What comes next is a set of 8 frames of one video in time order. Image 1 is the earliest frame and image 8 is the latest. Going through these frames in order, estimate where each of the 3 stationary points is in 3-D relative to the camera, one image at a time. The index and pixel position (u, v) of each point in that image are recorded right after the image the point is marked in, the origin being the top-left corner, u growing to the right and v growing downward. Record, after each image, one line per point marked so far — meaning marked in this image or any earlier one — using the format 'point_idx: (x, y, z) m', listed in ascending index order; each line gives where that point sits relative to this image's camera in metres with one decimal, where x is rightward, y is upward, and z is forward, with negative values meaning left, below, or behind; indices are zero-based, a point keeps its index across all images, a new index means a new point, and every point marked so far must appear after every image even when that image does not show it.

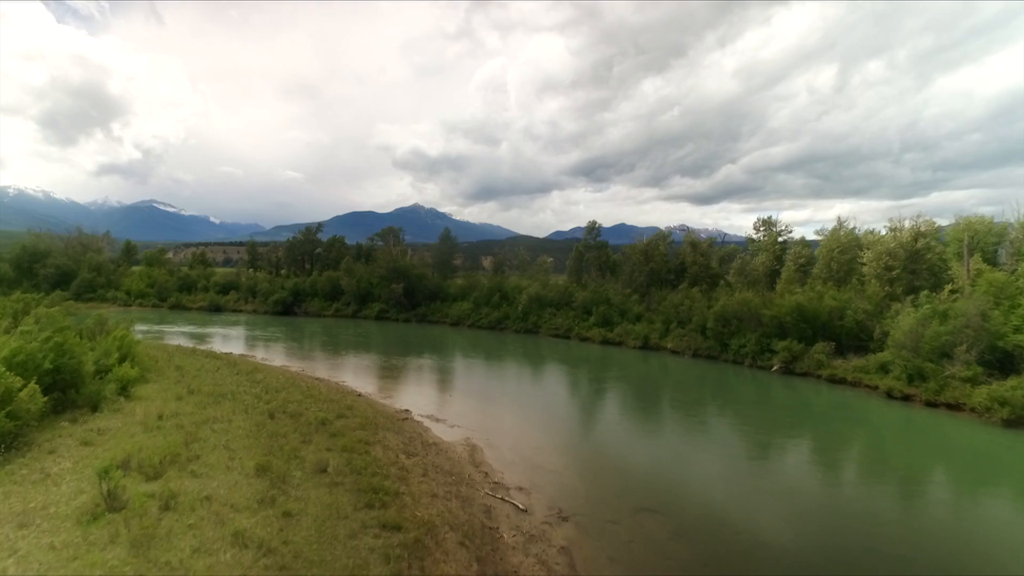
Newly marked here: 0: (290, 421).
0: (-6.8, -4.1, +19.0) m
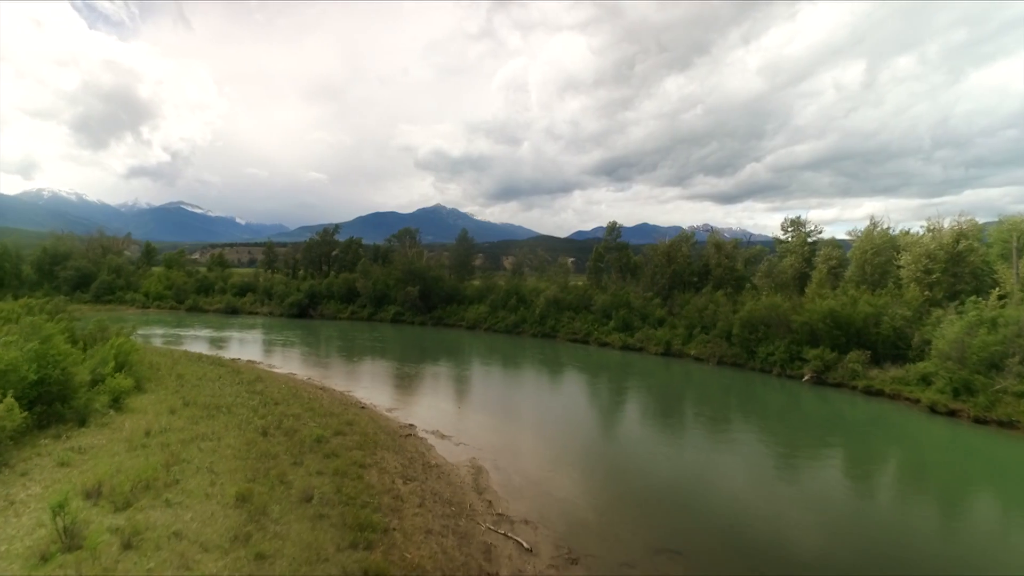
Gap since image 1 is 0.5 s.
0: (-6.5, -4.3, +17.8) m
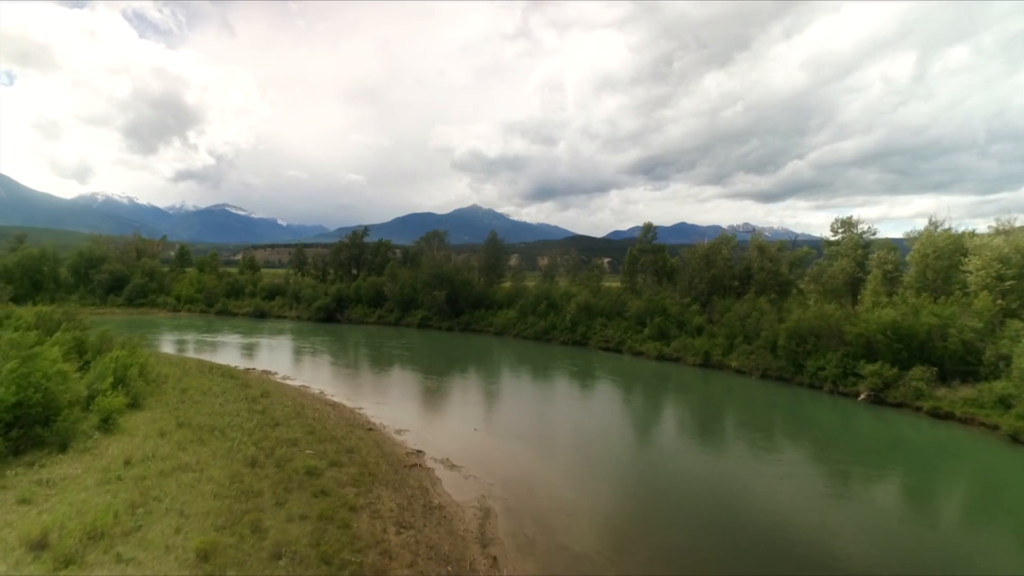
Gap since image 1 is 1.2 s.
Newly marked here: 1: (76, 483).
0: (-6.1, -4.7, +16.0) m
1: (-10.5, -4.7, +15.1) m
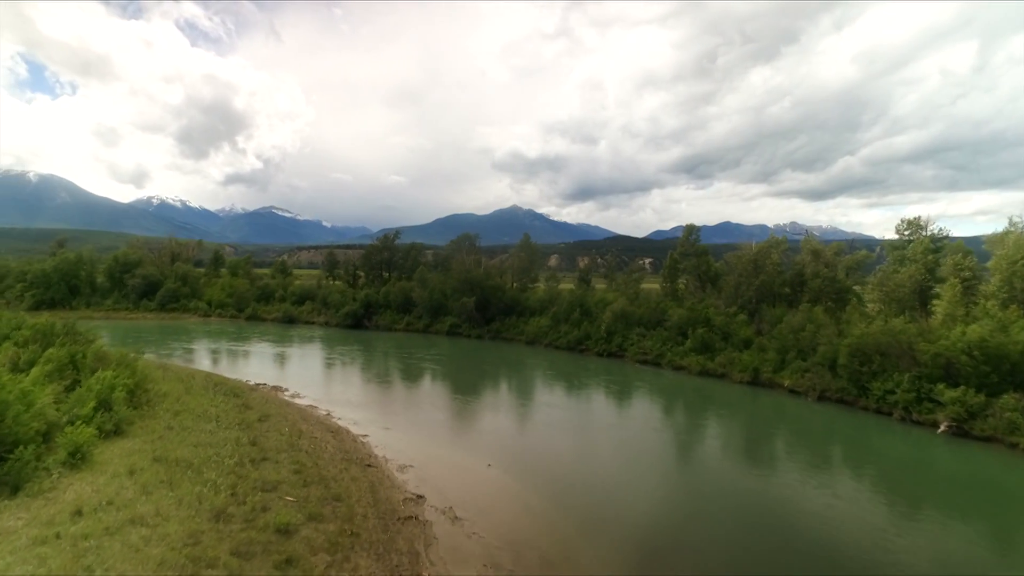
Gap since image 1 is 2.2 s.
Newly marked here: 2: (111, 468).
0: (-6.0, -5.2, +13.6) m
1: (-10.4, -5.2, +13.0) m
2: (-11.0, -5.0, +17.4) m
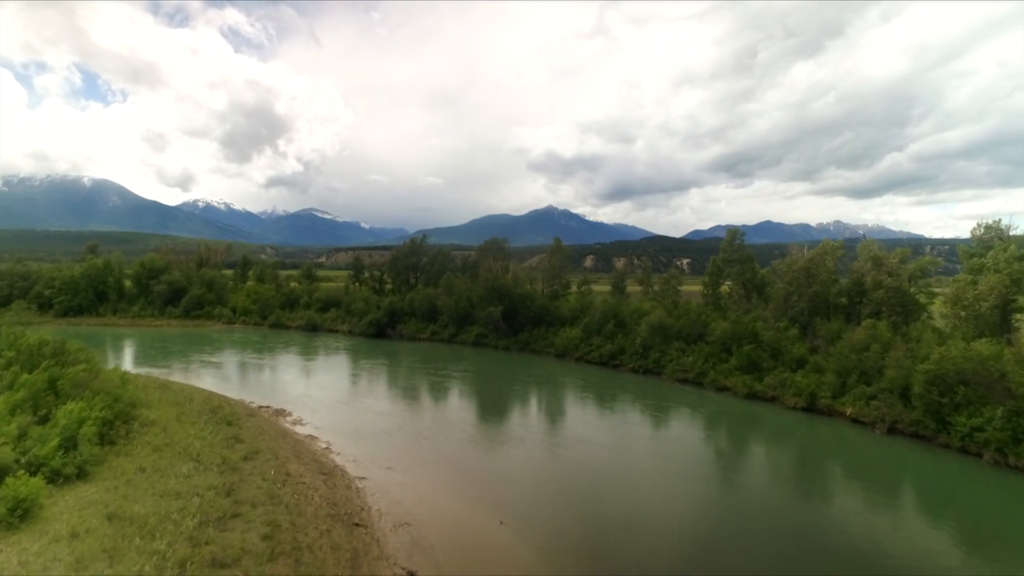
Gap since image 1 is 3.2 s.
0: (-5.9, -5.9, +10.8) m
1: (-10.4, -5.9, +10.4) m
2: (-10.7, -5.7, +14.8) m
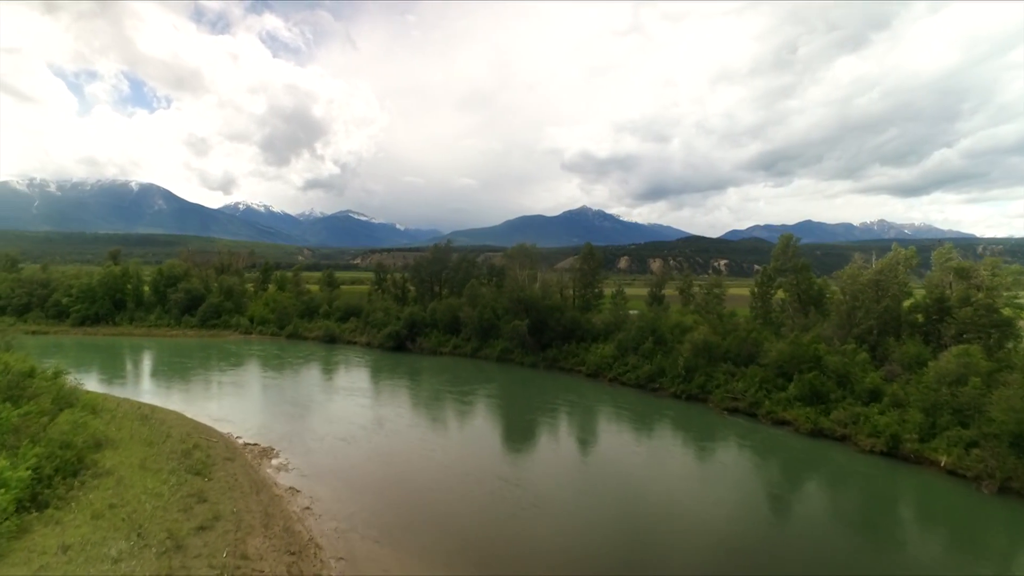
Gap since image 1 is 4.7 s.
0: (-6.0, -6.7, +6.8) m
1: (-10.5, -6.7, +6.7) m
2: (-10.6, -6.5, +11.1) m
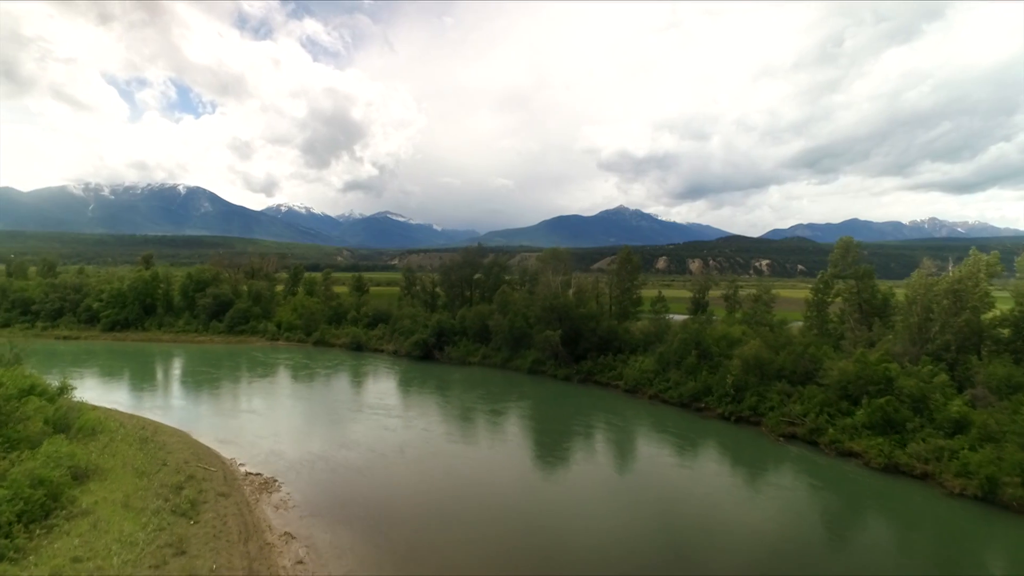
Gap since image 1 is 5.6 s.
0: (-6.1, -7.3, +4.2) m
1: (-10.6, -7.3, +4.4) m
2: (-10.5, -7.0, +8.8) m
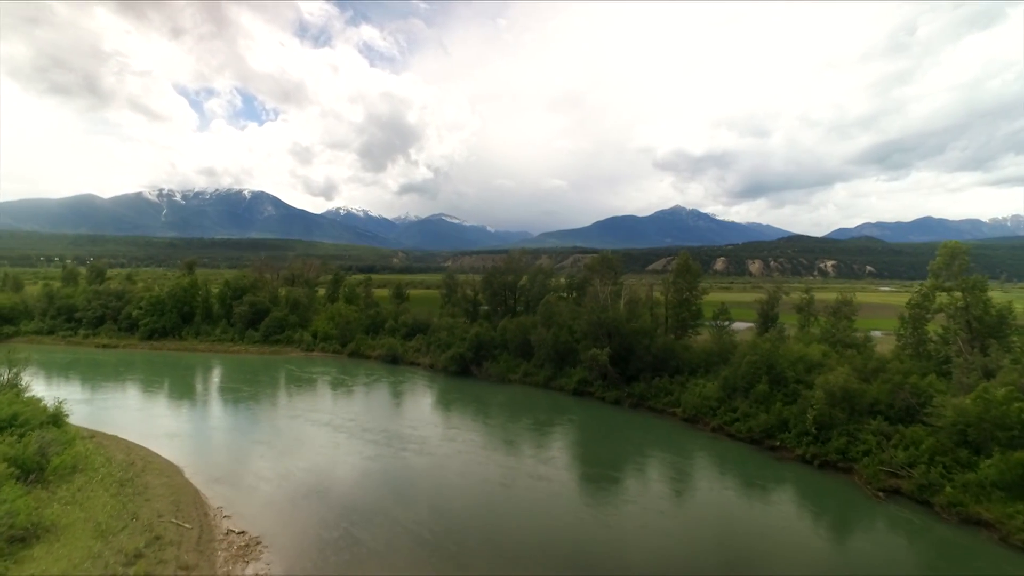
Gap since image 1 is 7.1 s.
0: (-6.8, -8.0, +0.2) m
1: (-11.2, -8.0, +0.8) m
2: (-10.8, -7.7, +5.2) m
